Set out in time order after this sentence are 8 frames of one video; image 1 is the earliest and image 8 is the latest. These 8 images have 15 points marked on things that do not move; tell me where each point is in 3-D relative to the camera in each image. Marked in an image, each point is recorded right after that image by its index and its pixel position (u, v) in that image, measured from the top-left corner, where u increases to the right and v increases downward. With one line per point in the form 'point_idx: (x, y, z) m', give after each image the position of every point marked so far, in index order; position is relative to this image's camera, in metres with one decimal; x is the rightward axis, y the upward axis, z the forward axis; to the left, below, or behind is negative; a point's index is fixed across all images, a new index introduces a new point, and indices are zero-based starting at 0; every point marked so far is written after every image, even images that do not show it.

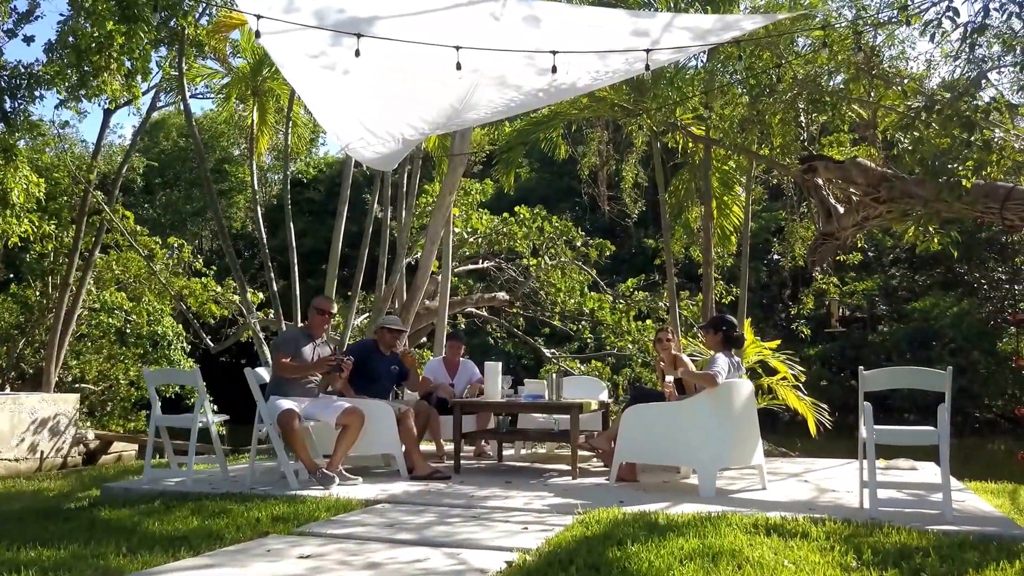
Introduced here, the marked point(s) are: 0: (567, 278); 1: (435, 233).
0: (+0.7, +0.1, +10.9) m
1: (-0.7, +0.5, +7.5) m
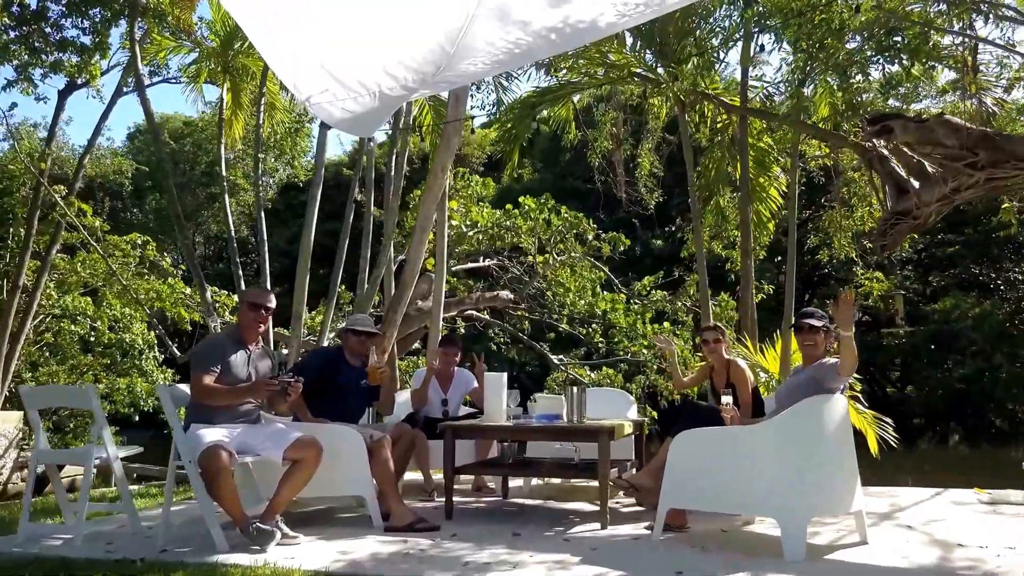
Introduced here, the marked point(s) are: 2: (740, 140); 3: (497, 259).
0: (+0.7, +0.1, +9.8) m
1: (-0.6, +0.5, +6.3) m
2: (+1.8, +1.2, +7.0) m
3: (-0.2, +0.3, +10.1) m
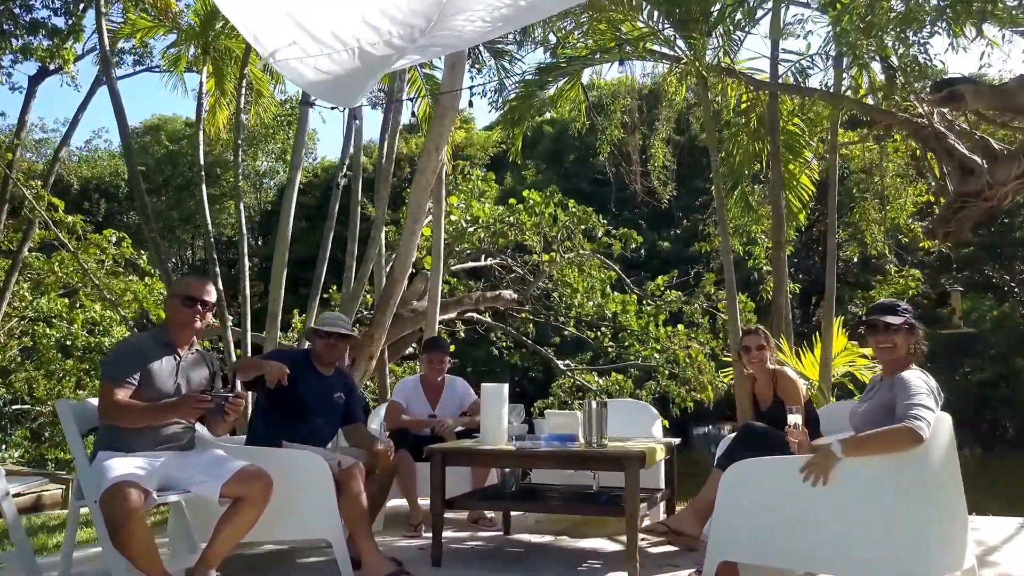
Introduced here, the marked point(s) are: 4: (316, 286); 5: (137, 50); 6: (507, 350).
0: (+0.7, +0.1, +9.0) m
1: (-0.6, +0.5, +5.6) m
2: (+1.9, +1.2, +6.3) m
3: (-0.1, +0.3, +9.4) m
4: (-1.6, 0.0, +7.2) m
5: (-4.0, +2.5, +9.4) m
6: (-0.1, -0.8, +10.6) m
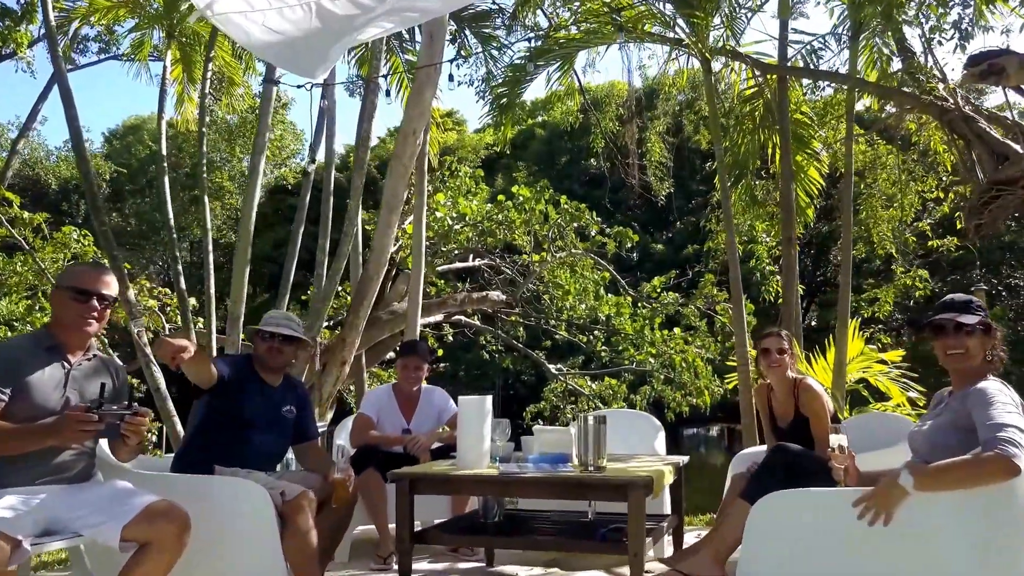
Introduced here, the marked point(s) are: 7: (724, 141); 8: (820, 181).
0: (+0.6, +0.1, +8.5) m
1: (-0.7, +0.5, +5.1) m
2: (+1.8, +1.2, +5.8) m
3: (-0.3, +0.3, +8.9) m
4: (-1.7, 0.0, +6.7) m
5: (-4.1, +2.5, +8.9) m
6: (-0.2, -0.8, +10.1) m
7: (+1.5, +1.0, +6.2) m
8: (+2.2, +0.8, +6.3) m
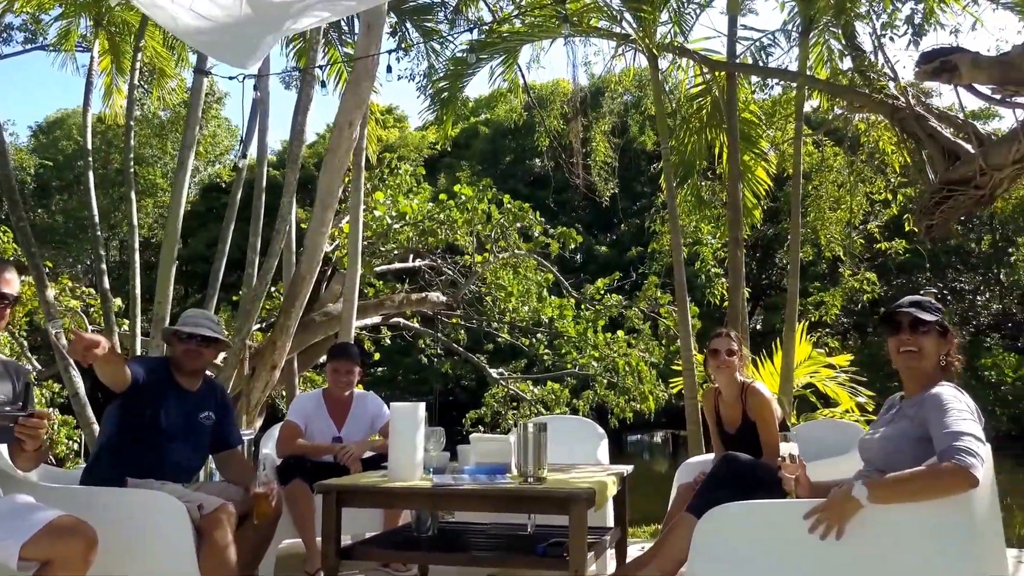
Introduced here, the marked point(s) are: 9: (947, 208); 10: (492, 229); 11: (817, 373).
0: (+0.1, +0.1, +8.3) m
1: (-1.0, +0.5, +4.8) m
2: (+1.4, +1.2, +5.7) m
3: (-0.8, +0.3, +8.6) m
4: (-2.2, 0.0, +6.4) m
5: (-4.7, +2.5, +8.4) m
6: (-0.9, -0.8, +9.9) m
7: (+1.1, +1.0, +6.1) m
8: (+1.8, +0.7, +6.2) m
9: (+2.1, +0.4, +4.2) m
10: (-0.2, +0.5, +8.1) m
11: (+2.0, -0.5, +5.7) m
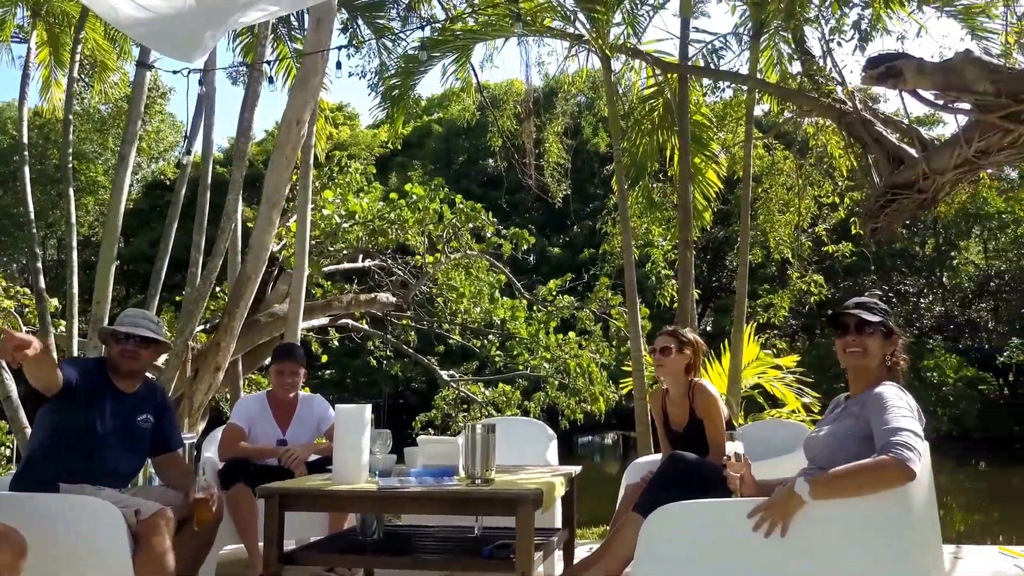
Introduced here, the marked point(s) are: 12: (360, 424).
0: (-0.4, +0.1, +8.3) m
1: (-1.3, +0.5, +4.7) m
2: (+1.1, +1.2, +5.7) m
3: (-1.3, +0.3, +8.5) m
4: (-2.5, 0.0, +6.2) m
5: (-5.1, +2.6, +8.1) m
6: (-1.4, -0.8, +9.8) m
7: (+0.8, +1.0, +6.1) m
8: (+1.5, +0.7, +6.3) m
9: (+1.9, +0.4, +4.3) m
10: (-0.6, +0.5, +8.0) m
11: (+1.6, -0.6, +5.7) m
12: (-0.5, -0.4, +2.8) m
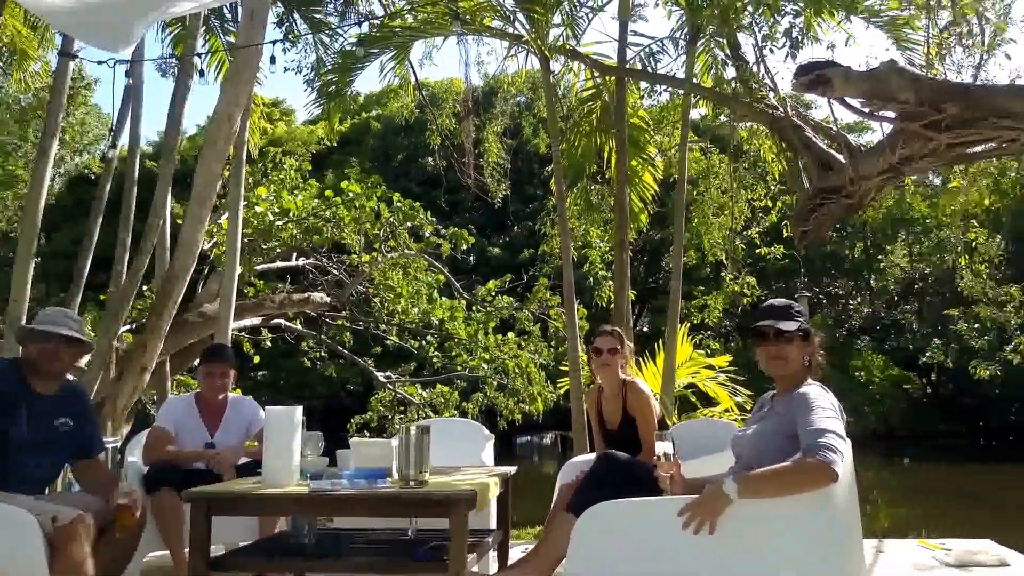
0: (-1.0, +0.1, +8.2) m
1: (-1.6, +0.5, +4.6) m
2: (+0.7, +1.2, +5.8) m
3: (-1.9, +0.3, +8.4) m
4: (-2.9, 0.0, +6.0) m
5: (-5.6, +2.6, +7.7) m
6: (-2.1, -0.8, +9.6) m
7: (+0.3, +1.0, +6.1) m
8: (+1.0, +0.7, +6.3) m
9: (+1.5, +0.4, +4.4) m
10: (-1.2, +0.5, +8.0) m
11: (+1.2, -0.6, +5.8) m
12: (-0.7, -0.4, +2.7) m
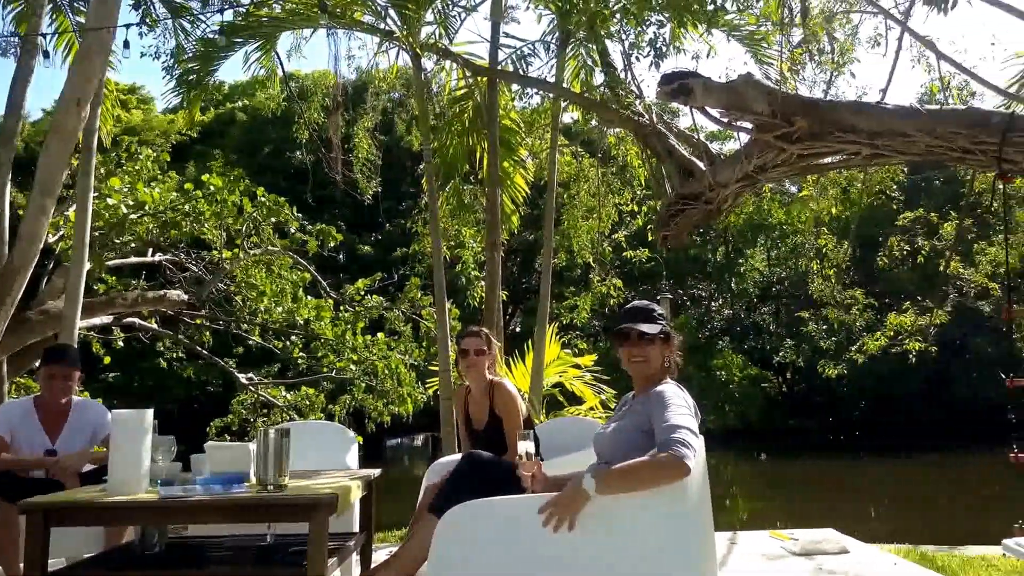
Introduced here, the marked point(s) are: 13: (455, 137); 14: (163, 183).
0: (-2.1, +0.1, +8.0) m
1: (-2.3, +0.6, +4.3) m
2: (-0.1, +1.2, +5.8) m
3: (-3.1, +0.3, +8.0) m
4: (-3.8, +0.1, +5.5) m
5: (-6.7, +2.7, +6.8) m
6: (-3.4, -0.8, +9.2) m
7: (-0.5, +1.0, +6.1) m
8: (+0.1, +0.7, +6.4) m
9: (+0.9, +0.4, +4.6) m
10: (-2.3, +0.6, +7.7) m
11: (+0.4, -0.6, +5.9) m
12: (-1.1, -0.4, +2.6) m
13: (-0.4, +1.1, +6.2) m
14: (-2.9, +0.9, +7.5) m
